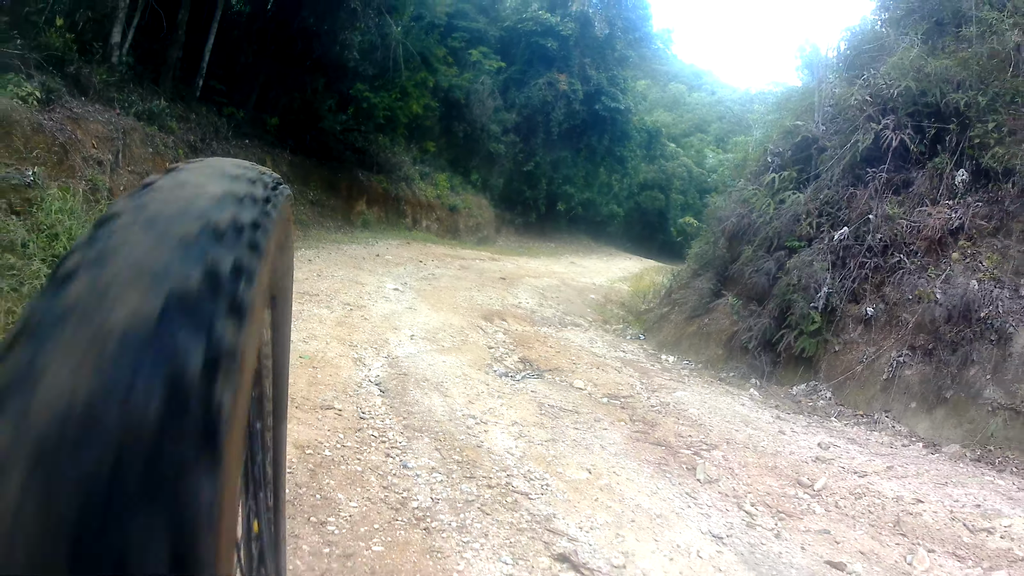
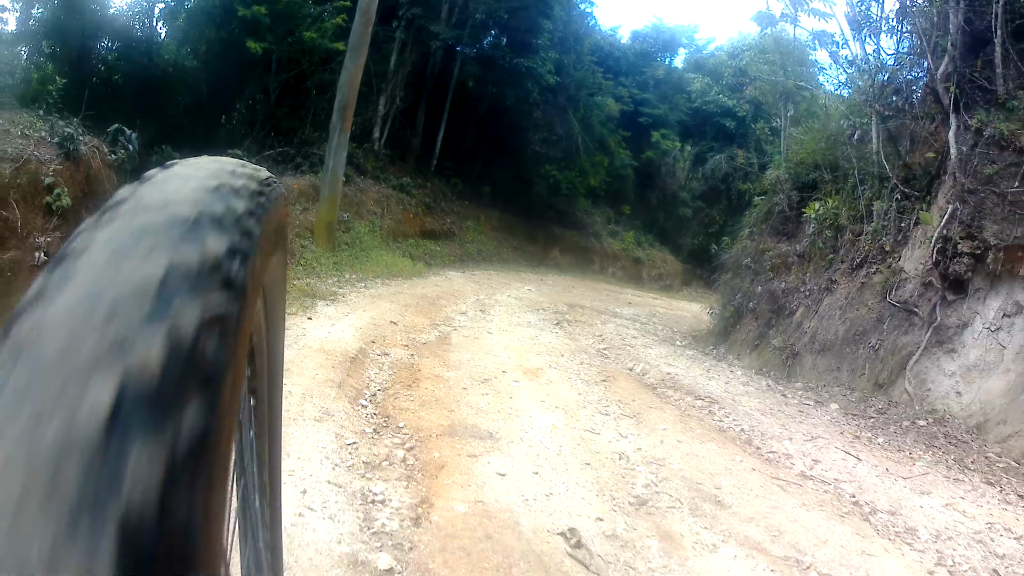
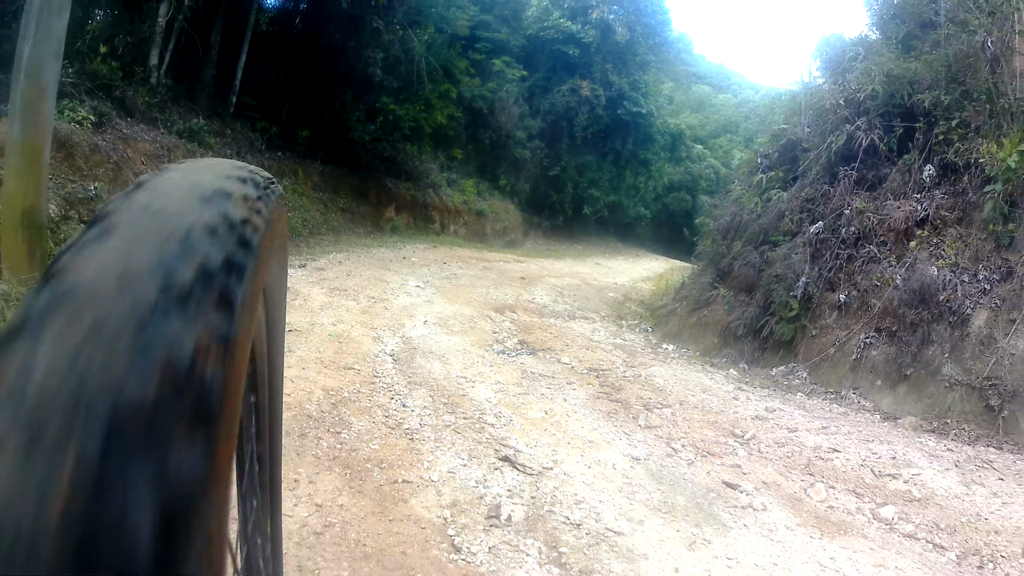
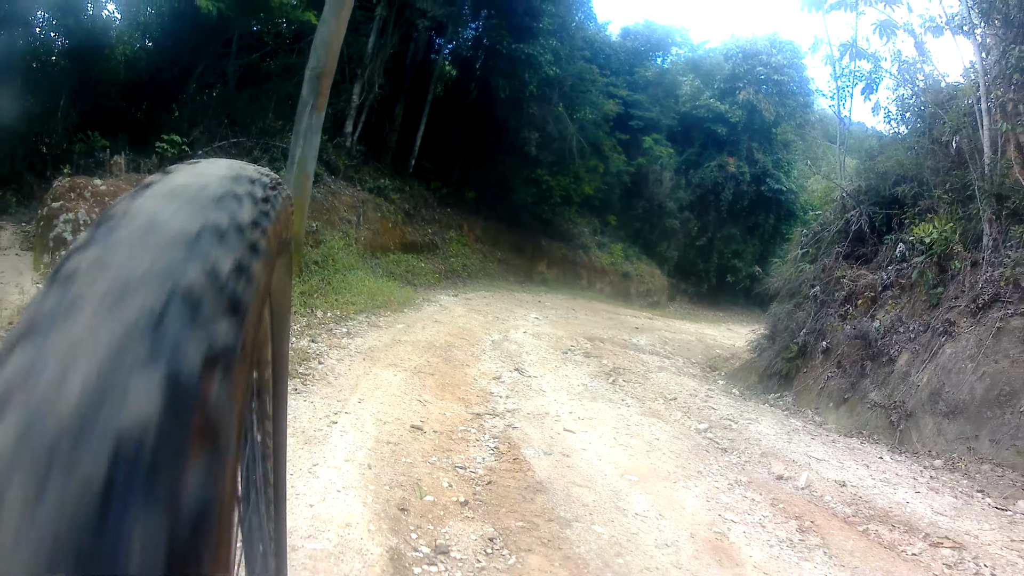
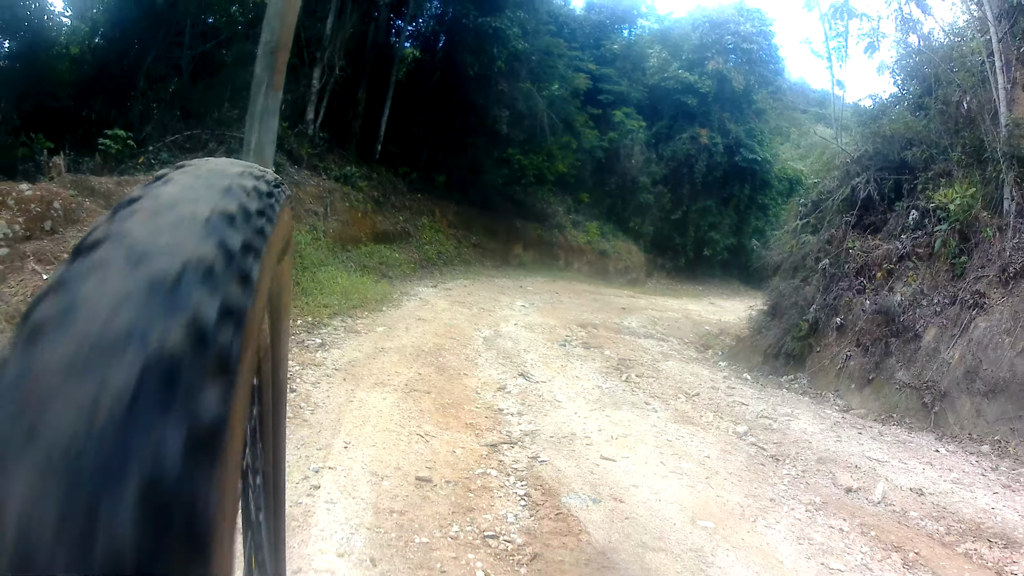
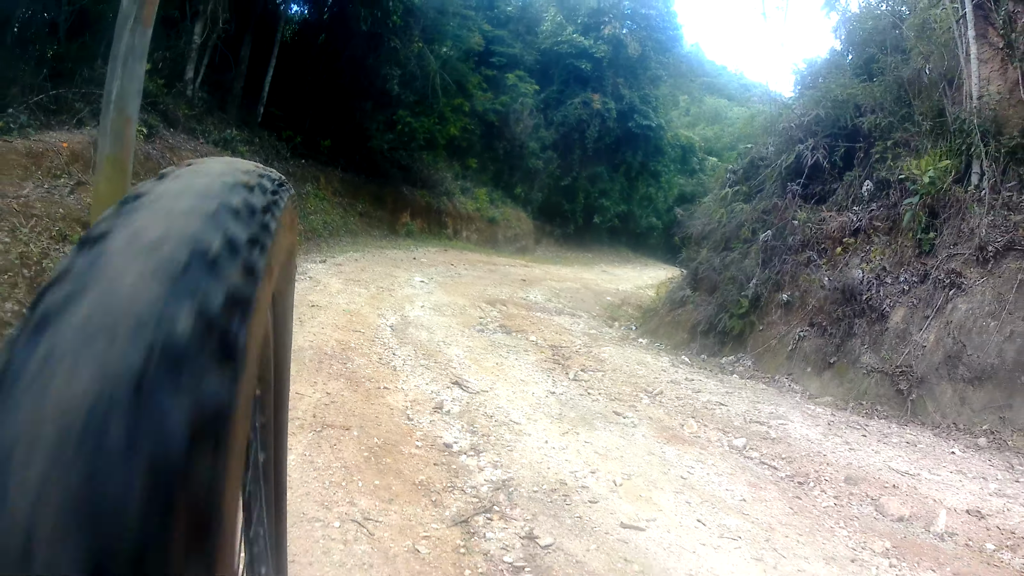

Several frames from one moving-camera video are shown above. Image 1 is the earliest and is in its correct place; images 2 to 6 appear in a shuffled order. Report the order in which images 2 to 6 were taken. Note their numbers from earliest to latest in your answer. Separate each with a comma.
3, 6, 5, 4, 2
